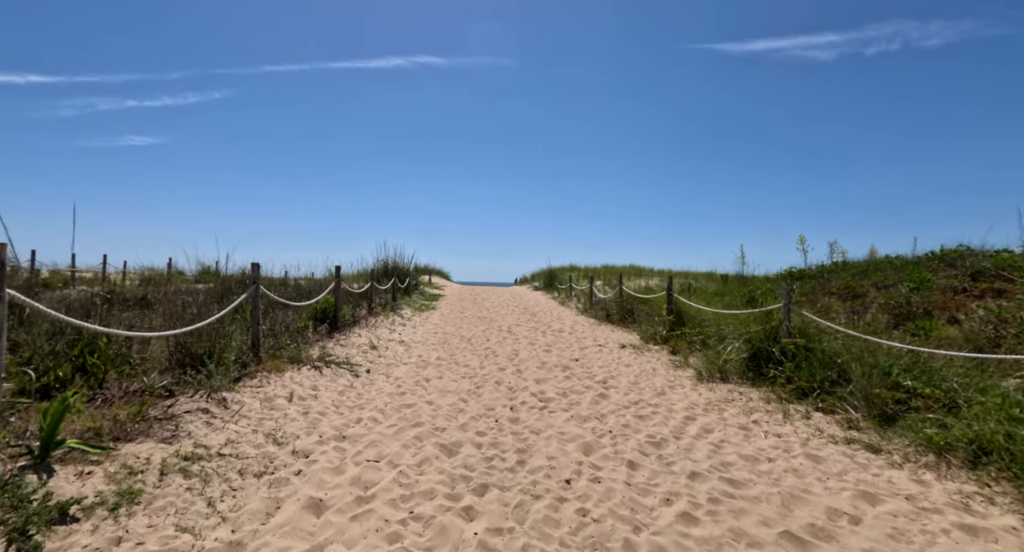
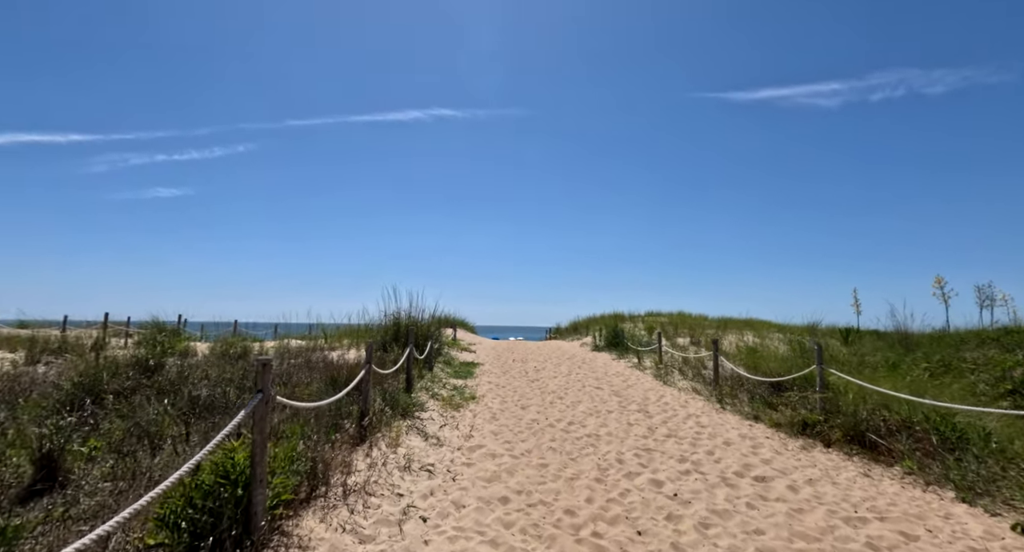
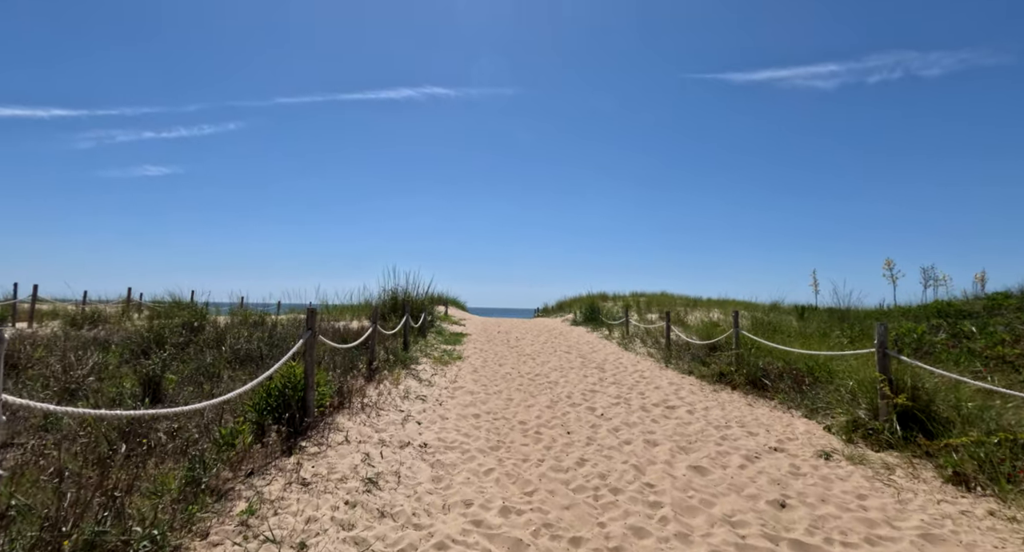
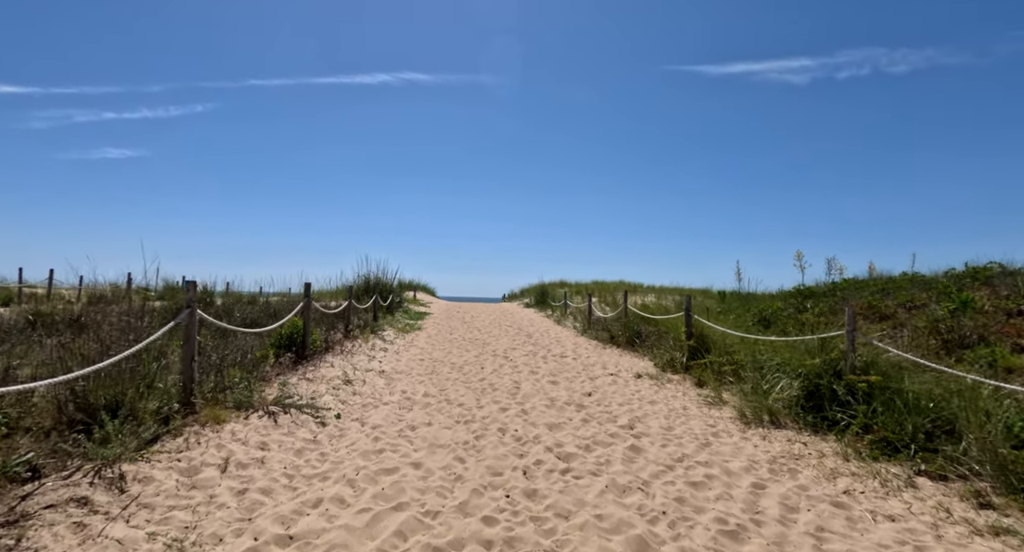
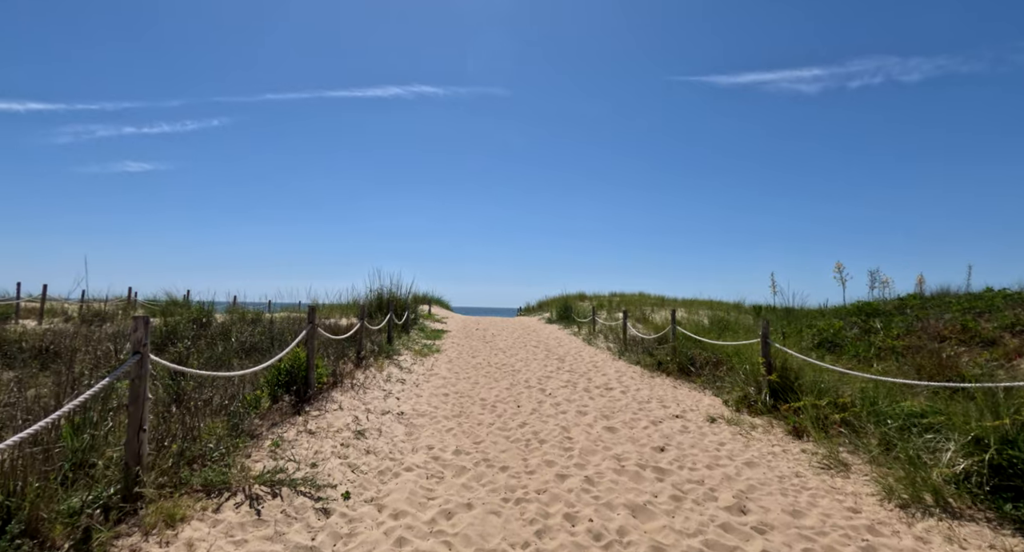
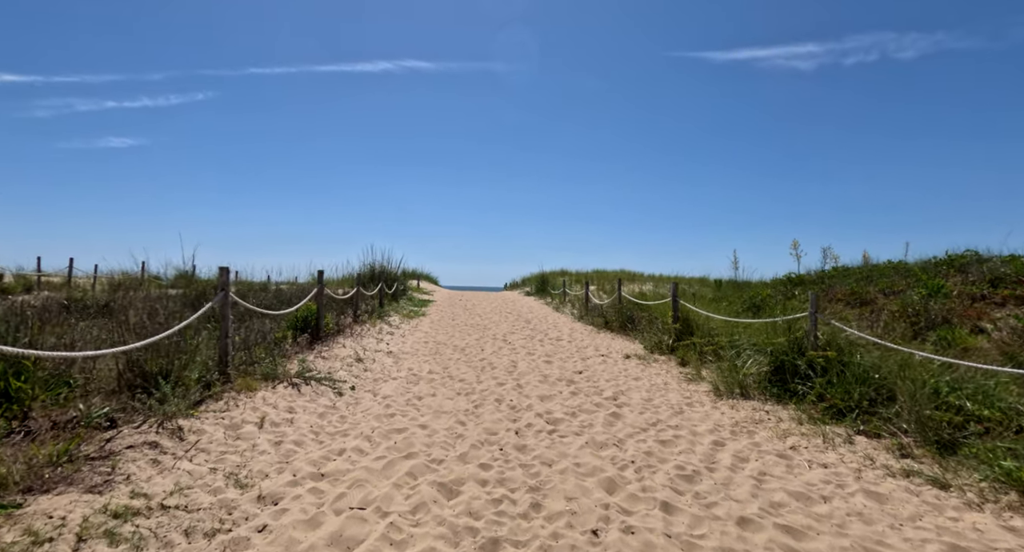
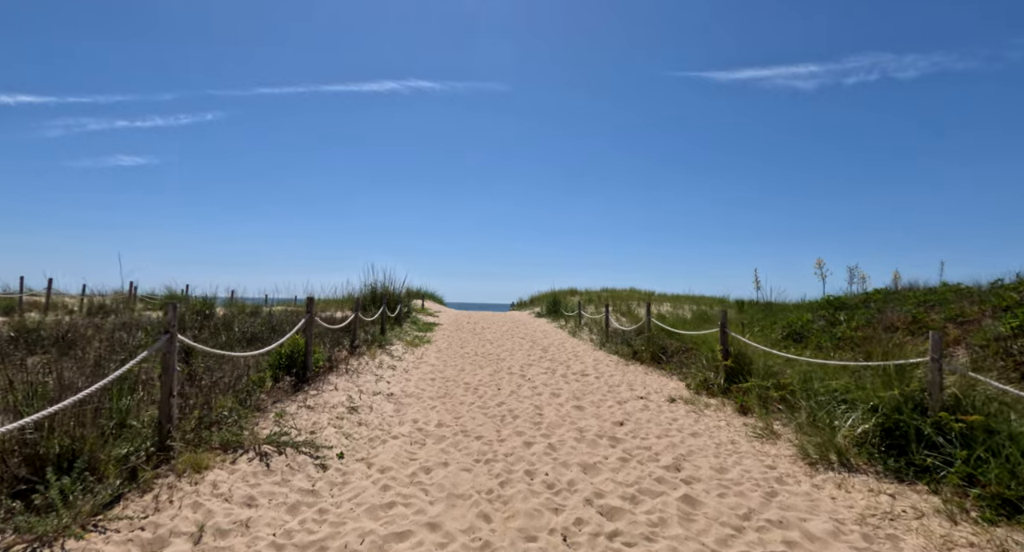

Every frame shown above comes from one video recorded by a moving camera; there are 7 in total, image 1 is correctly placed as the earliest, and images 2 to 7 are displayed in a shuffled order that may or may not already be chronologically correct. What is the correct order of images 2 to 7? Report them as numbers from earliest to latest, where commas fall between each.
6, 4, 7, 5, 3, 2
